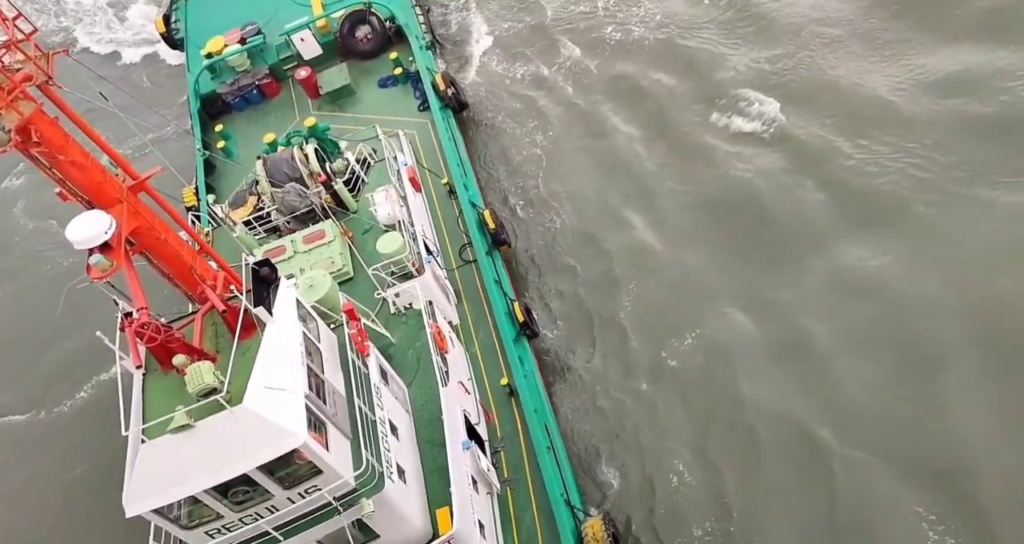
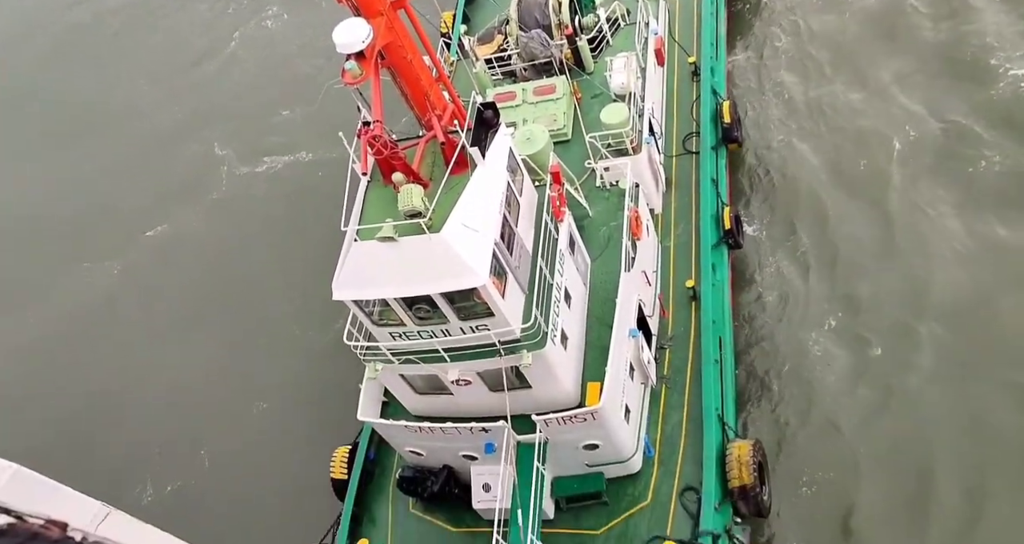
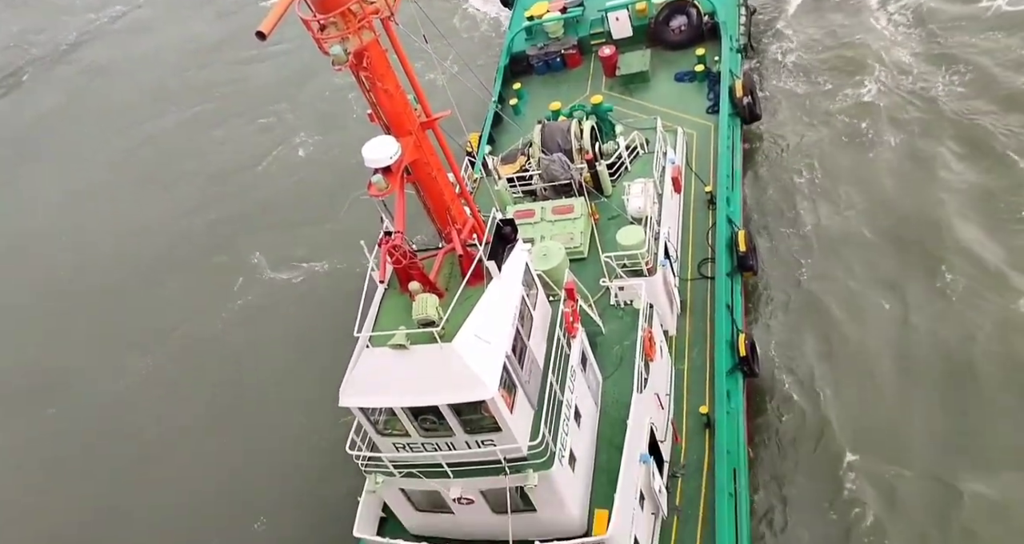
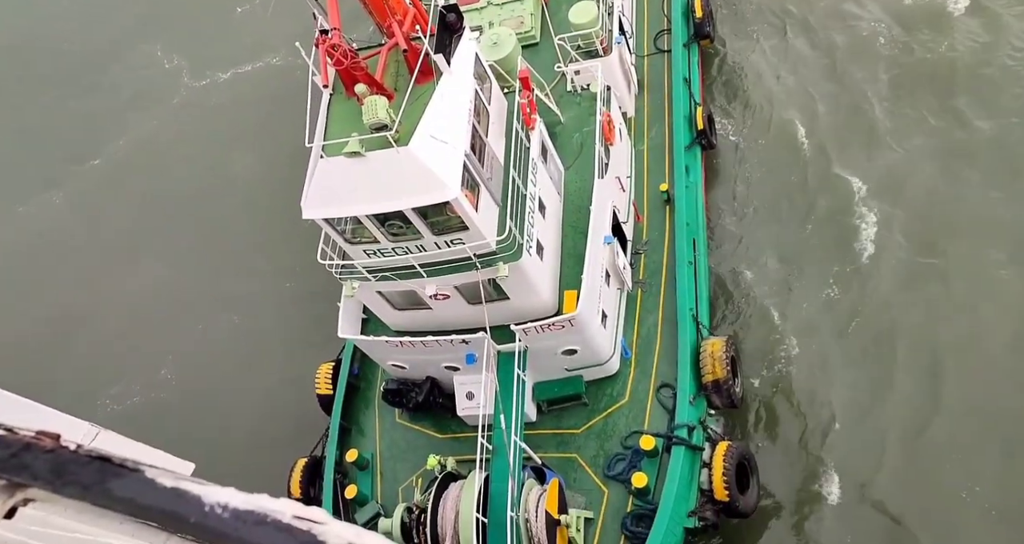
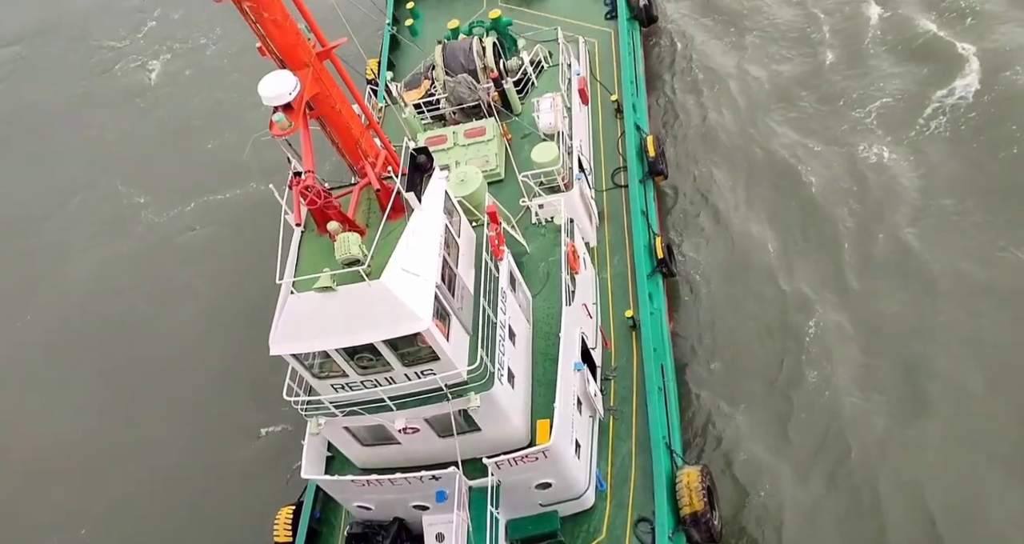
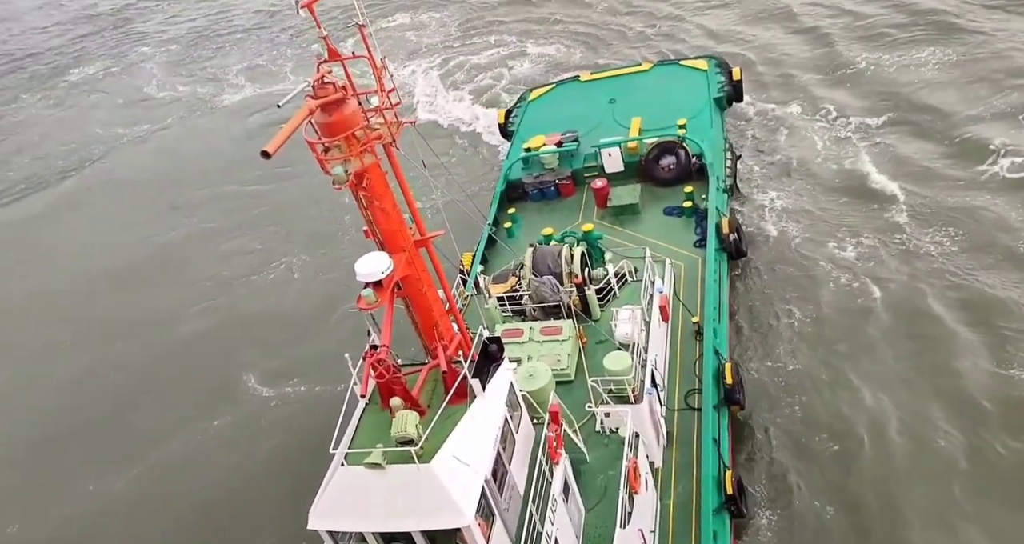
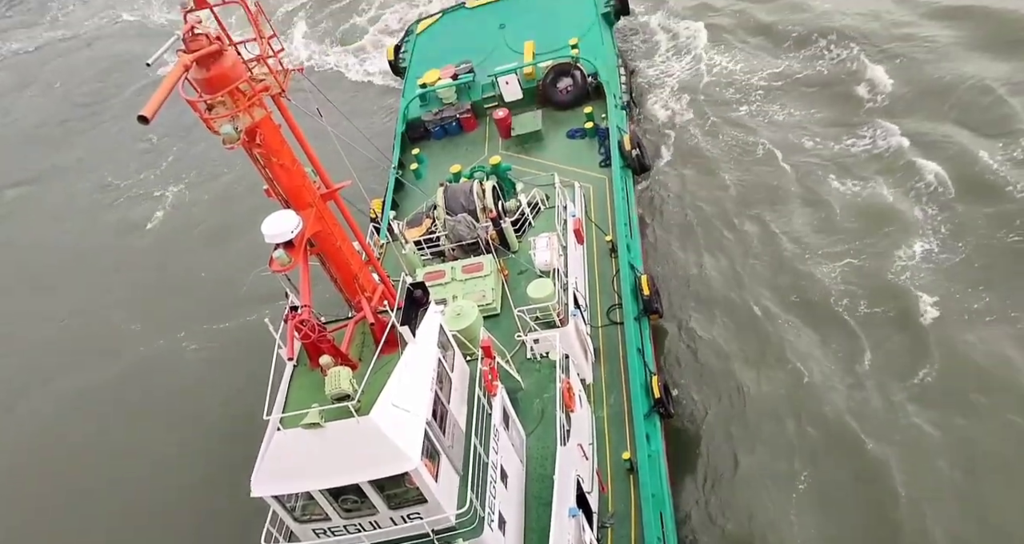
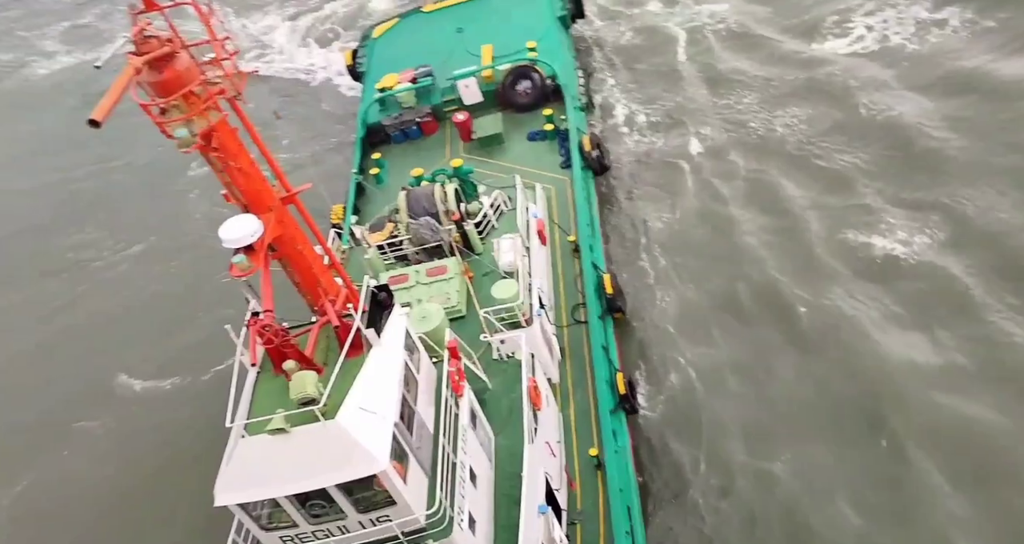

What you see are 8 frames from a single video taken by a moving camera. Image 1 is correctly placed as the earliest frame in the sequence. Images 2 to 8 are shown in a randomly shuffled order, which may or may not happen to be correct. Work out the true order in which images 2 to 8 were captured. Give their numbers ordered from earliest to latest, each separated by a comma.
8, 6, 3, 2, 4, 5, 7
